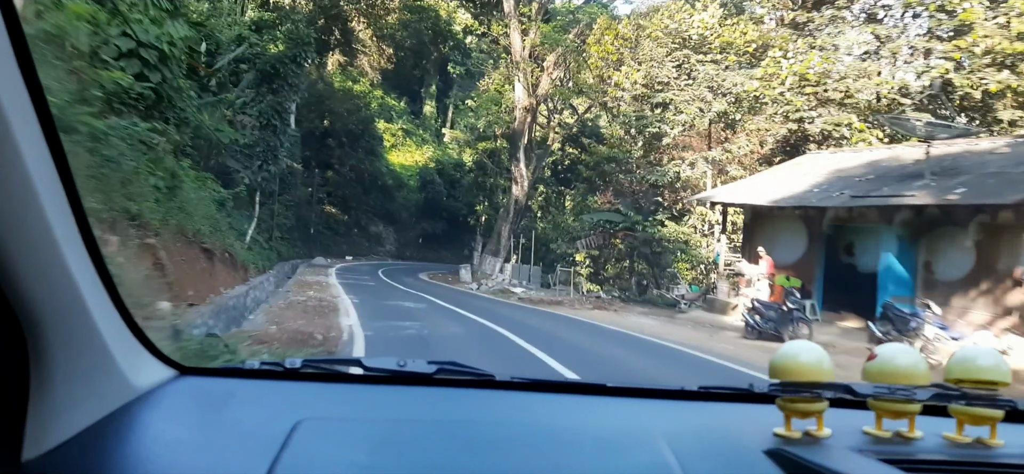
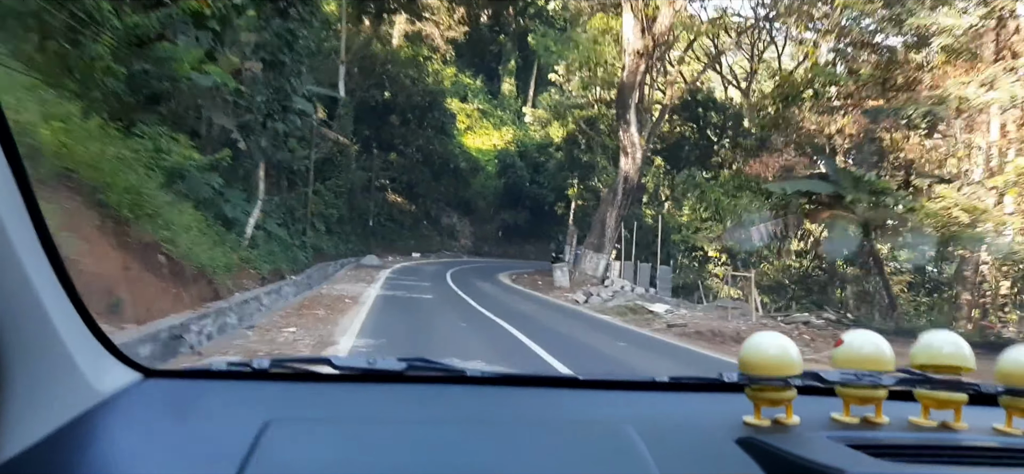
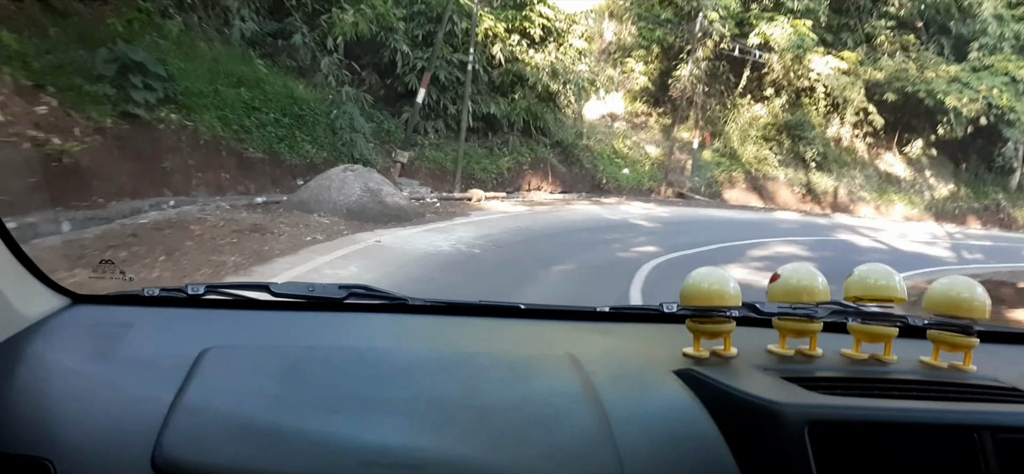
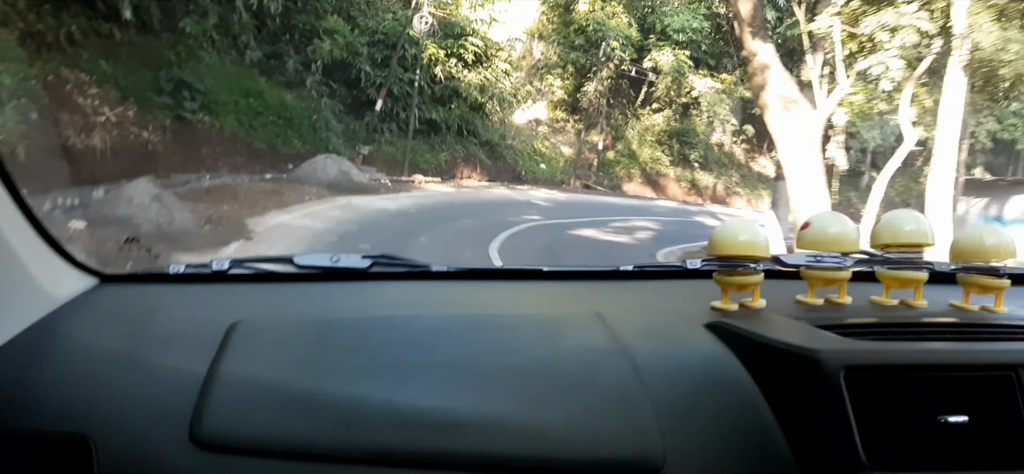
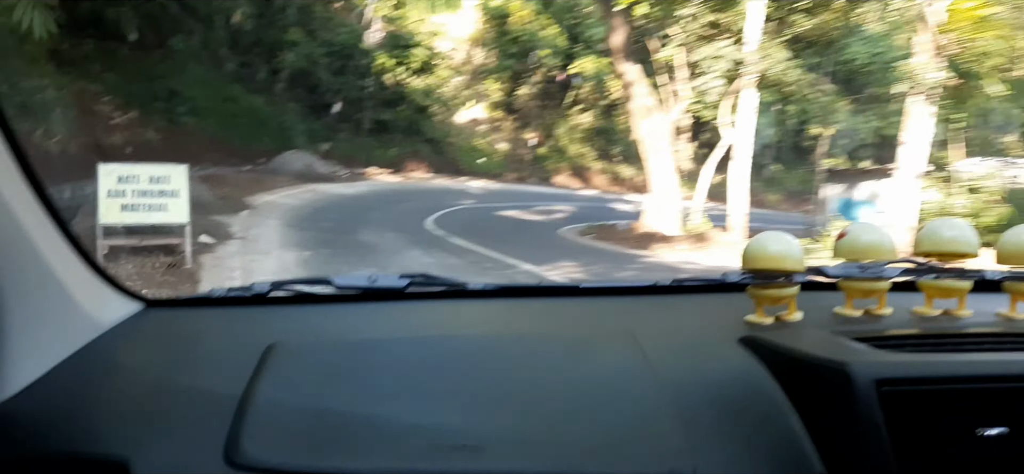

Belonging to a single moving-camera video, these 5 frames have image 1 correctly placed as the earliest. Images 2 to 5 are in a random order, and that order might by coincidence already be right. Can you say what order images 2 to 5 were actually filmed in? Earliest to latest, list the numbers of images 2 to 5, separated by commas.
2, 5, 4, 3
